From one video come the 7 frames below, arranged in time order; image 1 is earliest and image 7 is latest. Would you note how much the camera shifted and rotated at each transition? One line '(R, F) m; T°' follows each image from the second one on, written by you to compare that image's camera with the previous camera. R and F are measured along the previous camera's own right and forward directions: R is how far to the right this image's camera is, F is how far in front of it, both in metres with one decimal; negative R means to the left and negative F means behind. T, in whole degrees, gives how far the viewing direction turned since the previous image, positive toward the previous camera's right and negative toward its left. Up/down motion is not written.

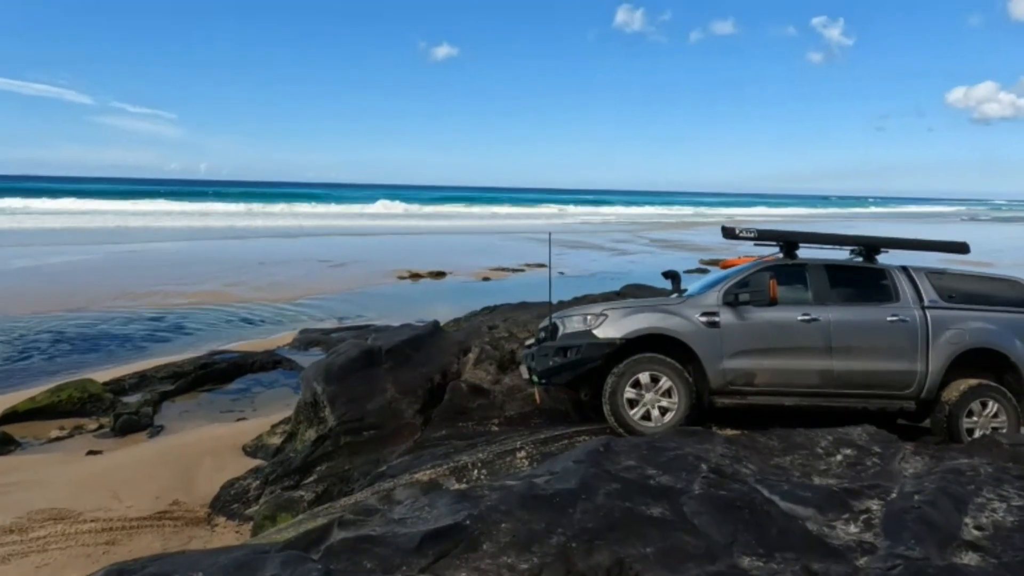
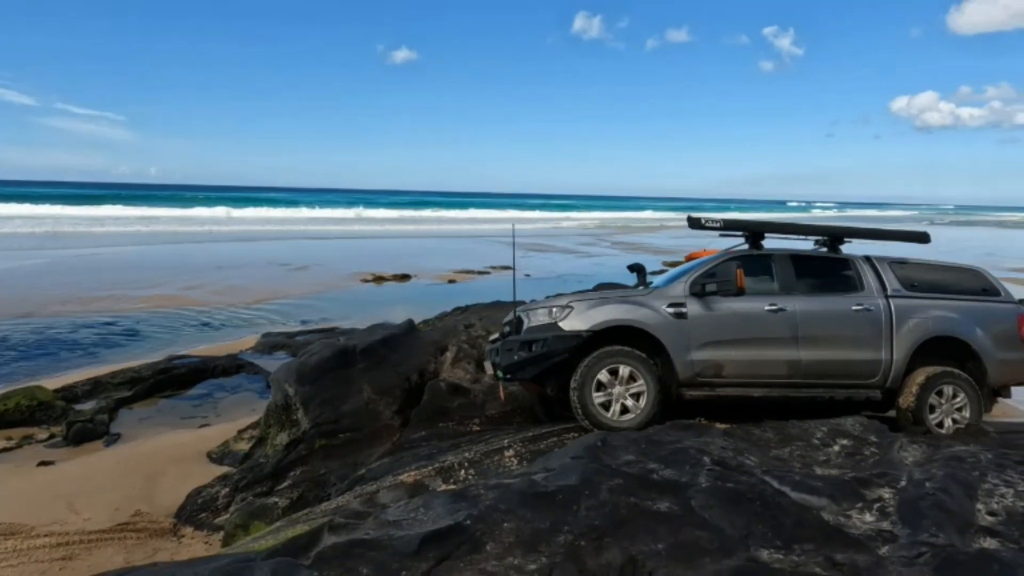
(-0.2, +0.2) m; +3°
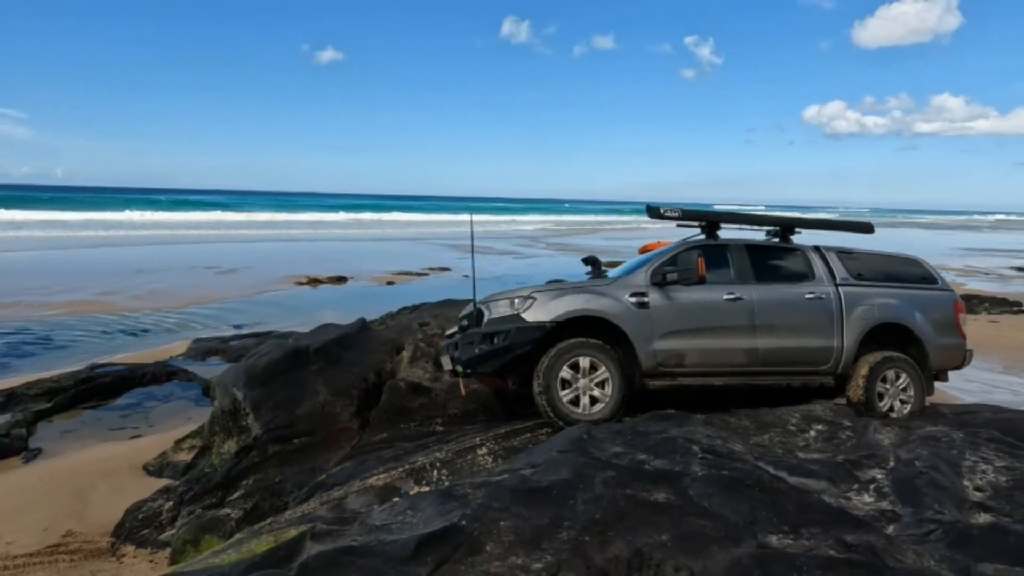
(-0.3, +0.2) m; +6°
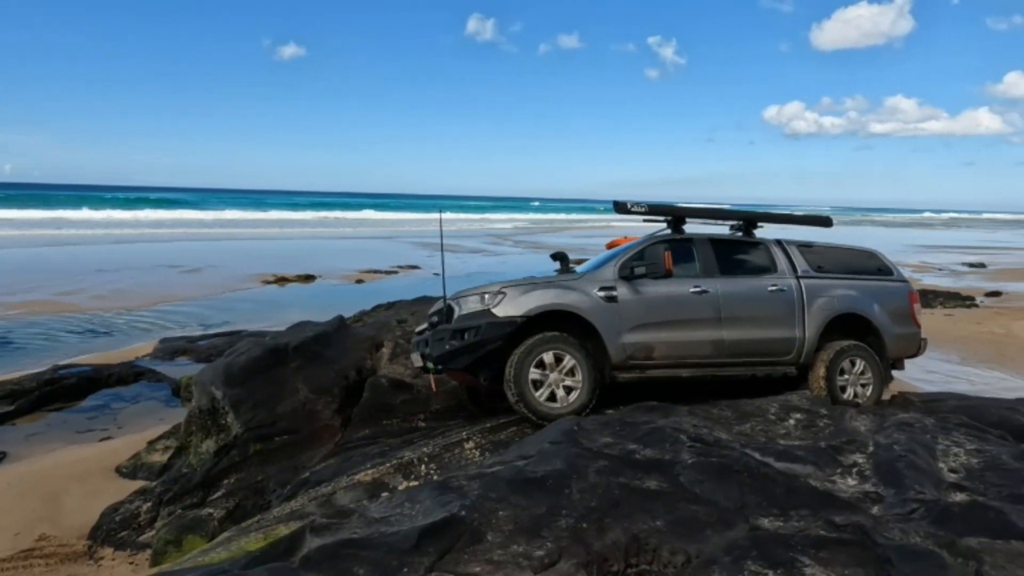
(-0.2, 0.0) m; +3°
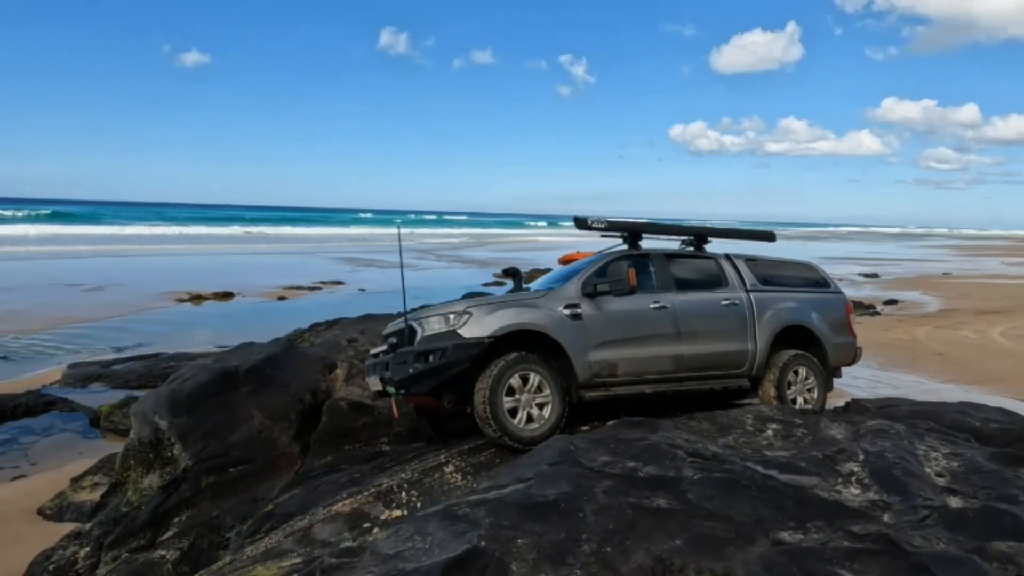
(-0.5, +0.1) m; +7°
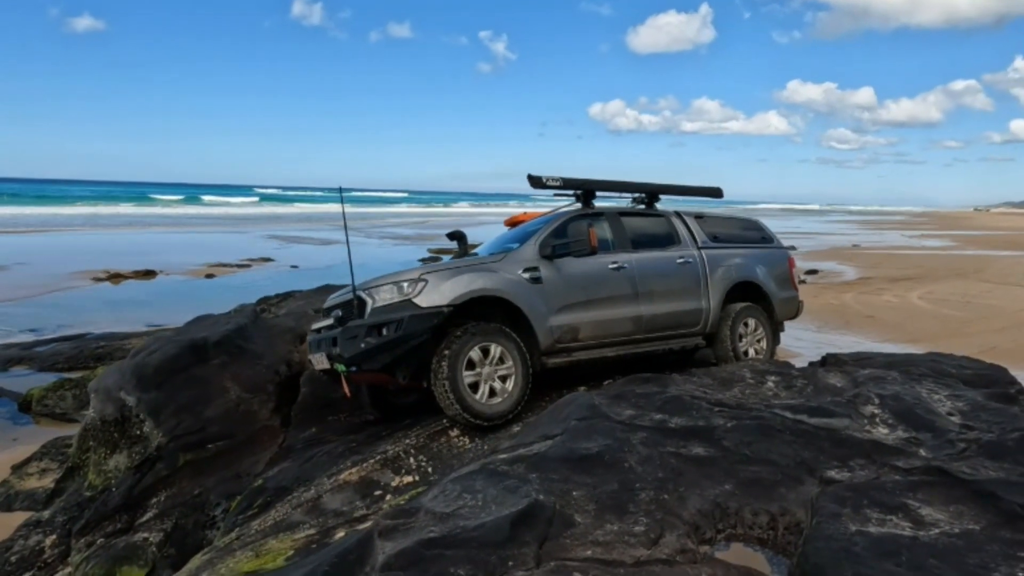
(-0.6, +0.2) m; +6°
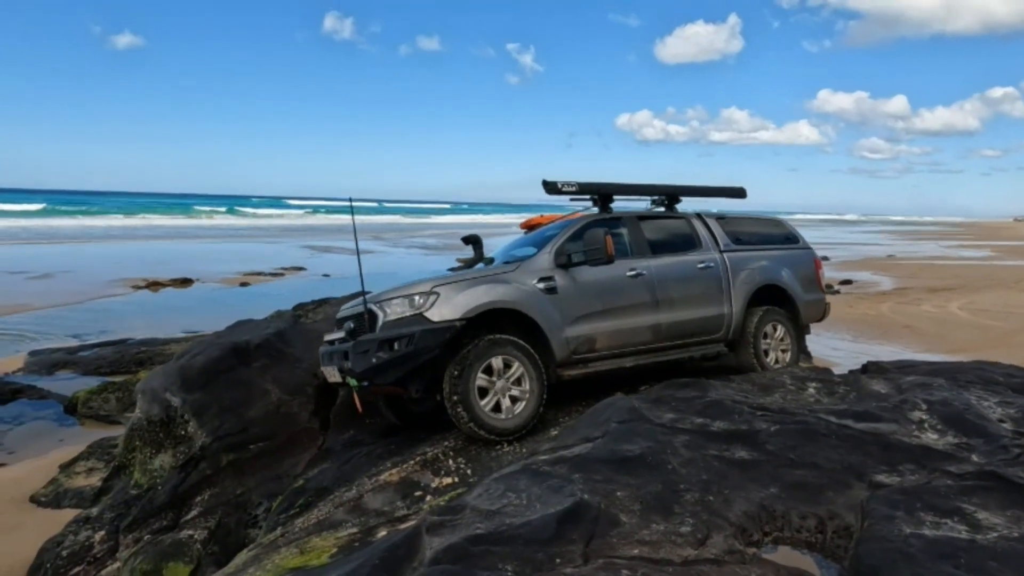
(-0.1, 0.0) m; -2°
